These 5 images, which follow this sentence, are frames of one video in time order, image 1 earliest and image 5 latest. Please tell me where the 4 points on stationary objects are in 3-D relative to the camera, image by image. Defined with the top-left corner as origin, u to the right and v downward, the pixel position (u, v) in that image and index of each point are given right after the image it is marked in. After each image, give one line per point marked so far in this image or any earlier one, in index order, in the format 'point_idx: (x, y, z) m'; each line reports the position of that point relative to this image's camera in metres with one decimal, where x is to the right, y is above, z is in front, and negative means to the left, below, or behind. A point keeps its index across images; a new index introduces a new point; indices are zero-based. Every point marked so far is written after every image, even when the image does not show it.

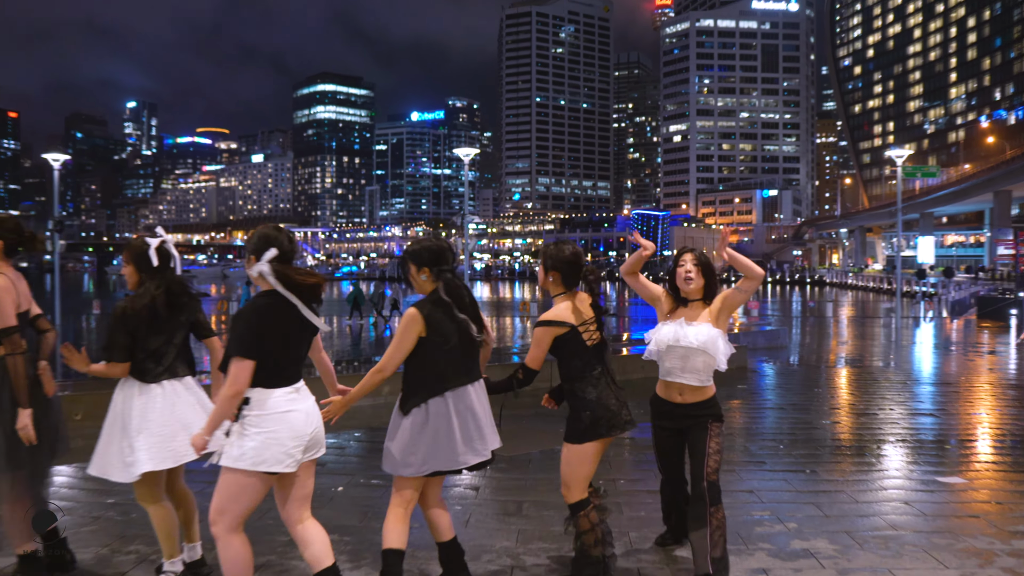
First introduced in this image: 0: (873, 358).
0: (+5.3, -1.0, +19.1) m
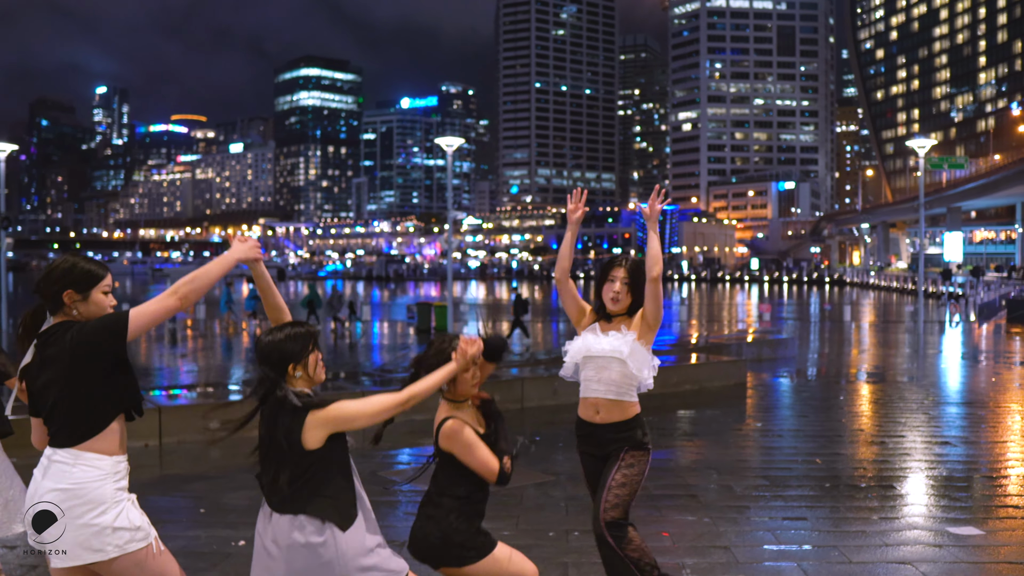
0: (+4.7, -1.1, +15.6) m
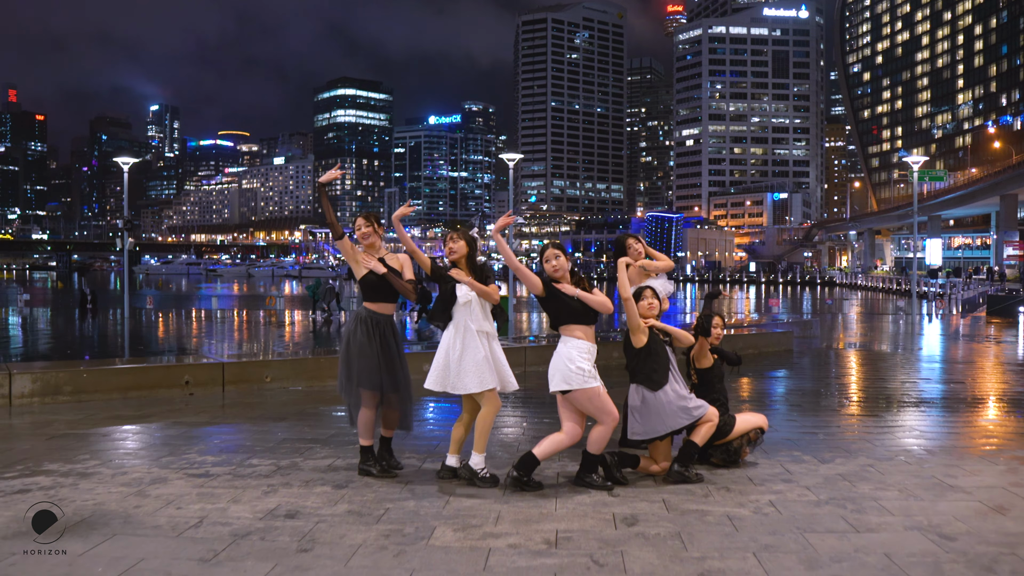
0: (+5.7, -0.9, +18.0) m
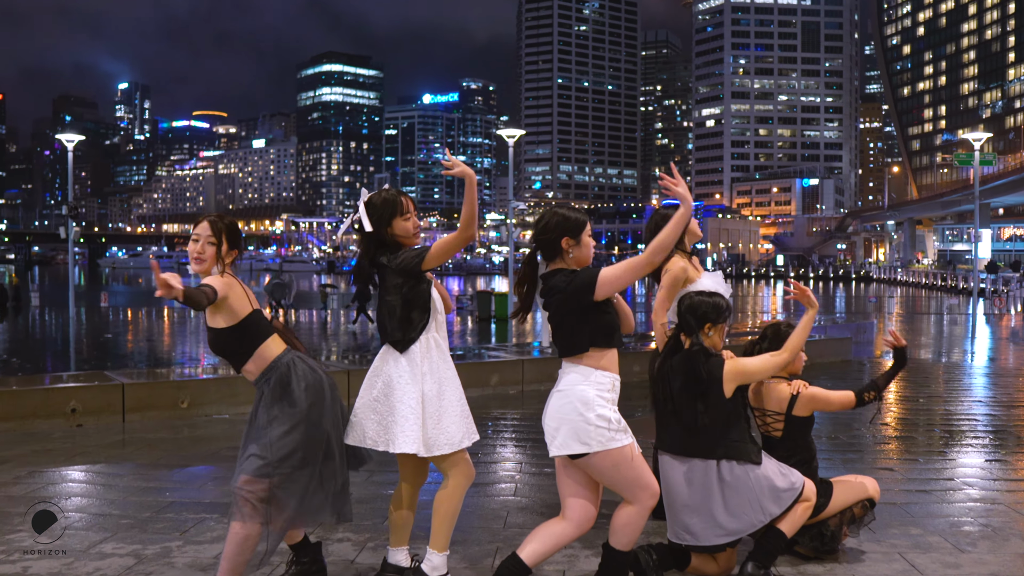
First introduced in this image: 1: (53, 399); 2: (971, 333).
0: (+5.8, -0.9, +16.0) m
1: (-2.6, -0.6, +6.6) m
2: (+7.7, -0.8, +19.8) m
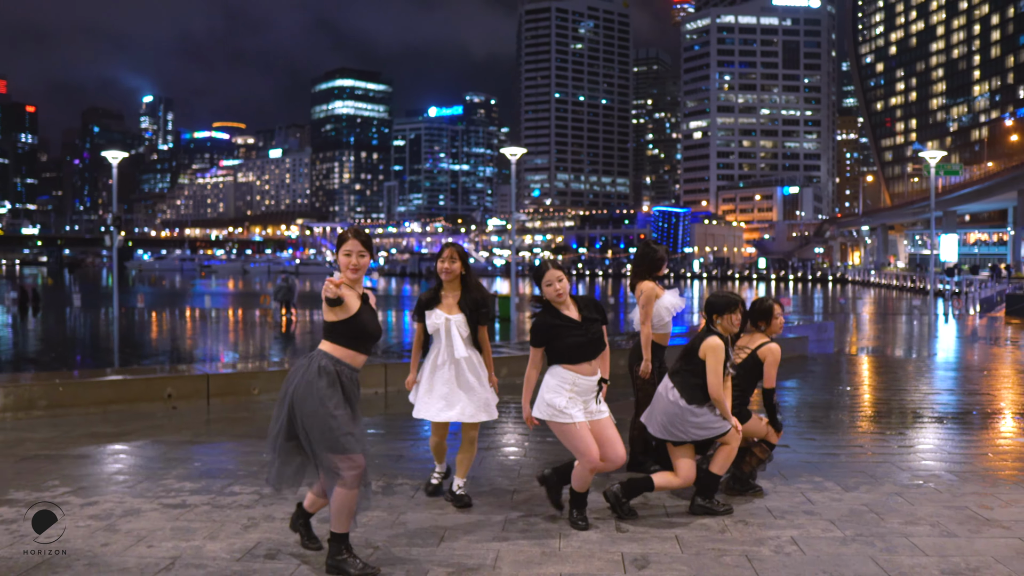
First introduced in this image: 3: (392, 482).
0: (+5.8, -0.9, +17.6) m
1: (-2.5, -0.7, +8.2) m
2: (+7.7, -0.8, +21.4) m
3: (-0.6, -0.9, +5.7) m
